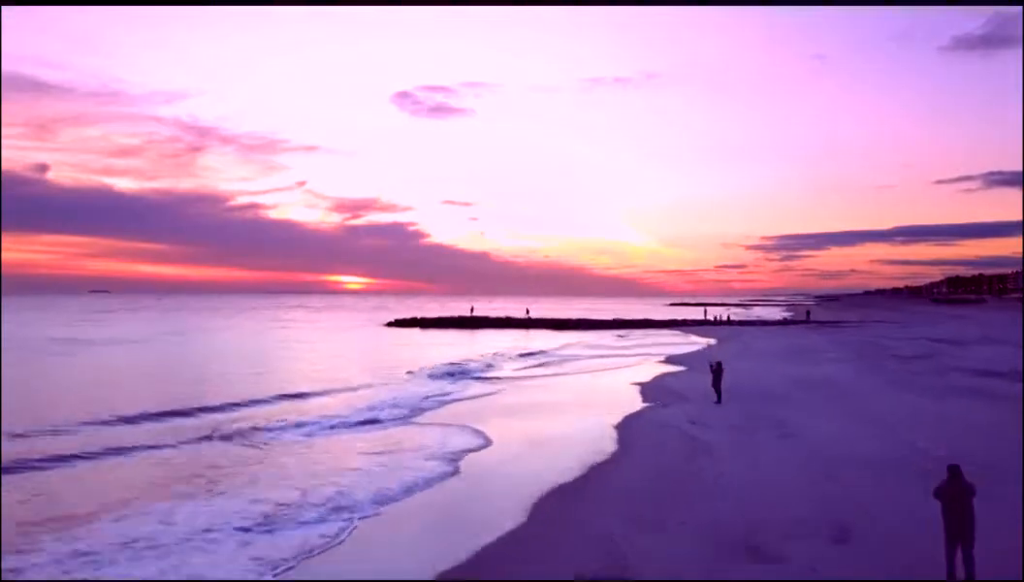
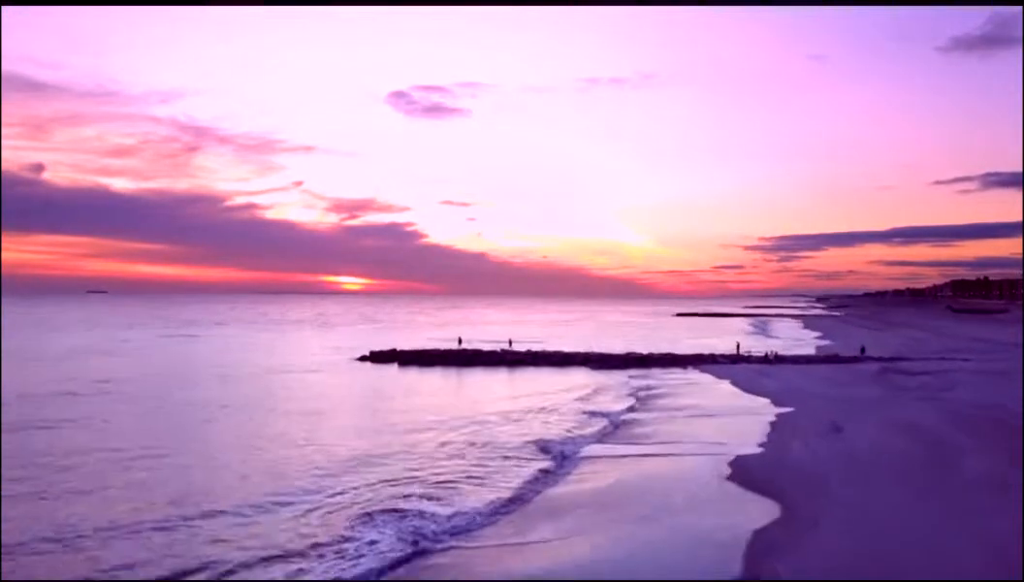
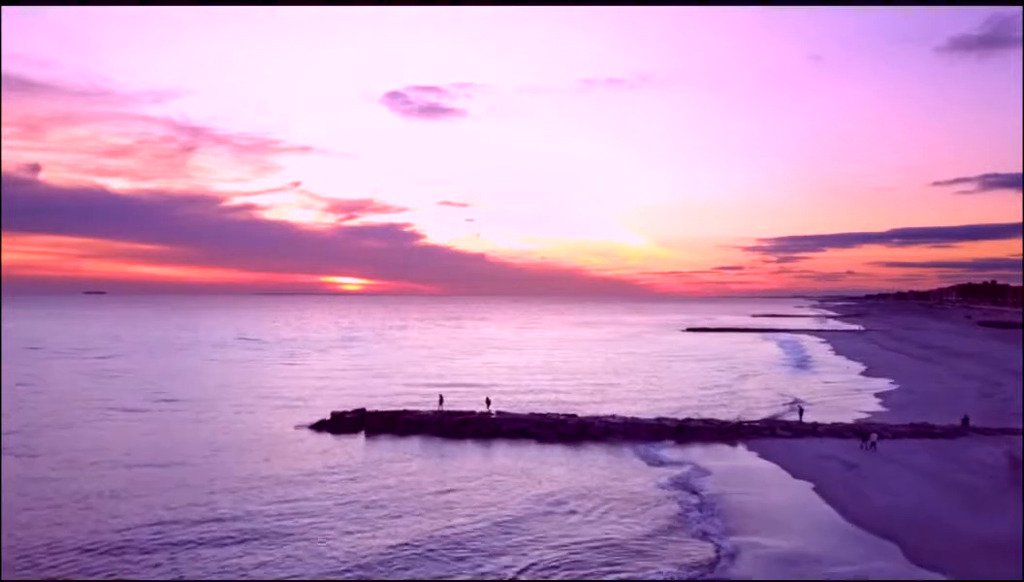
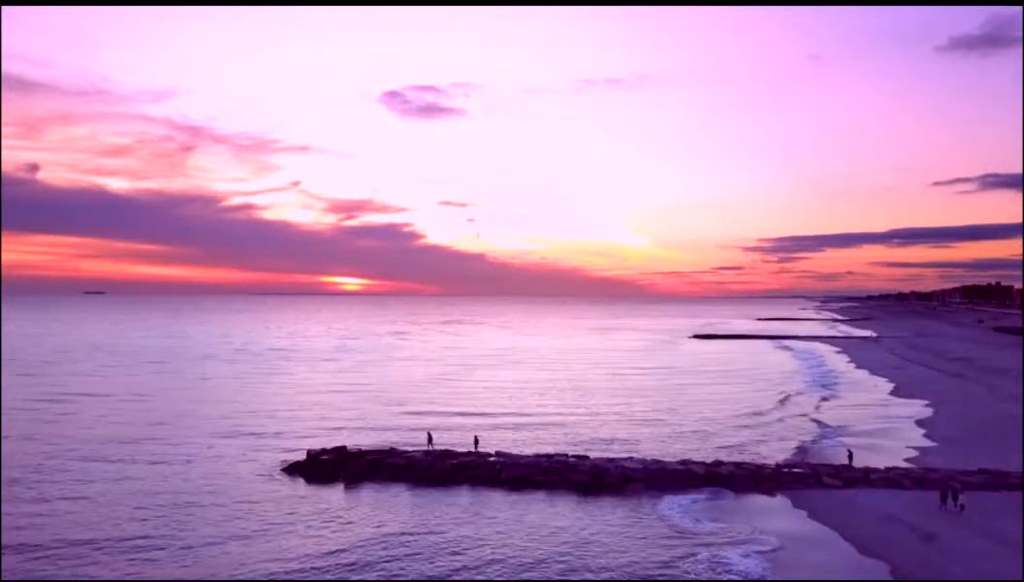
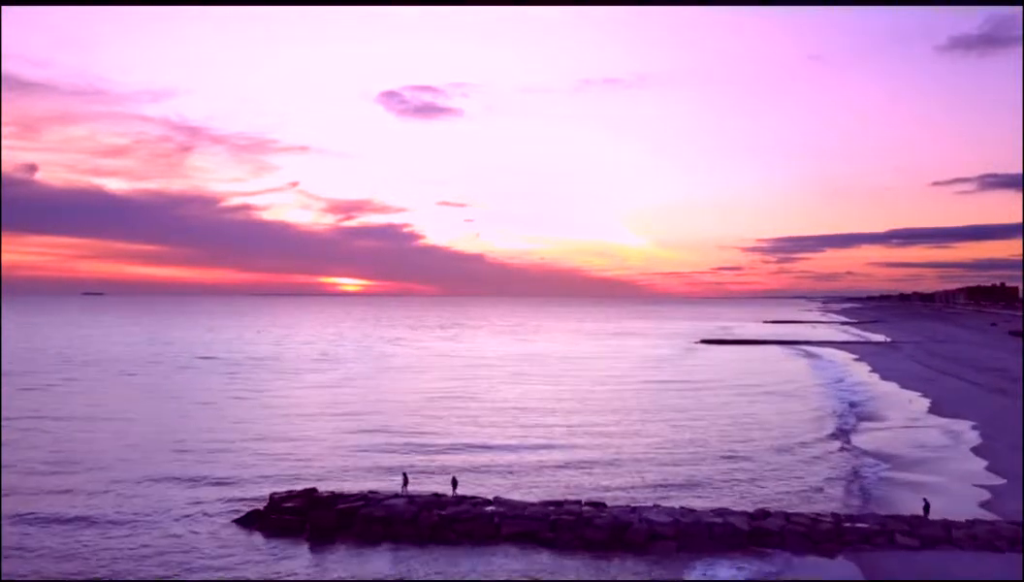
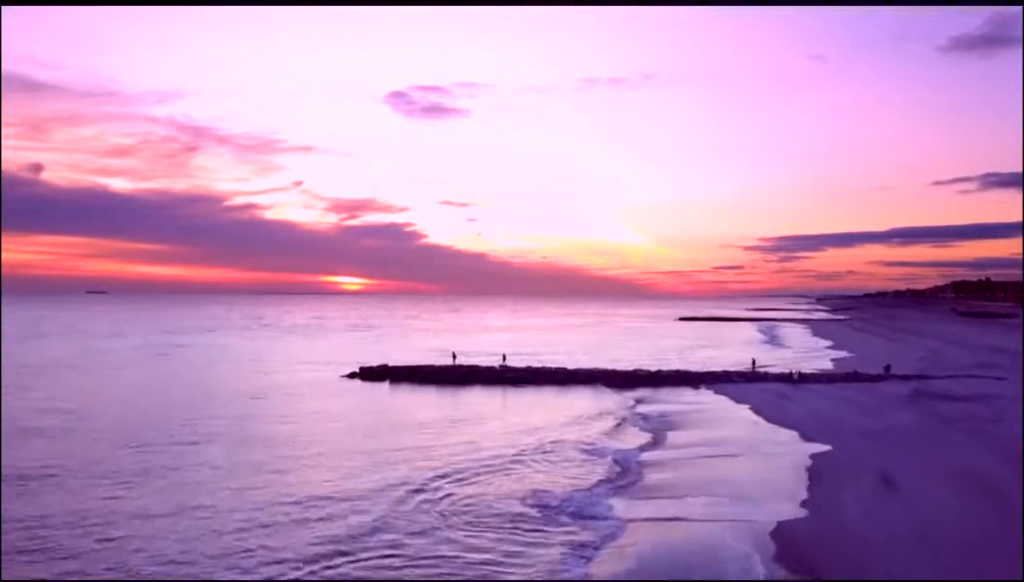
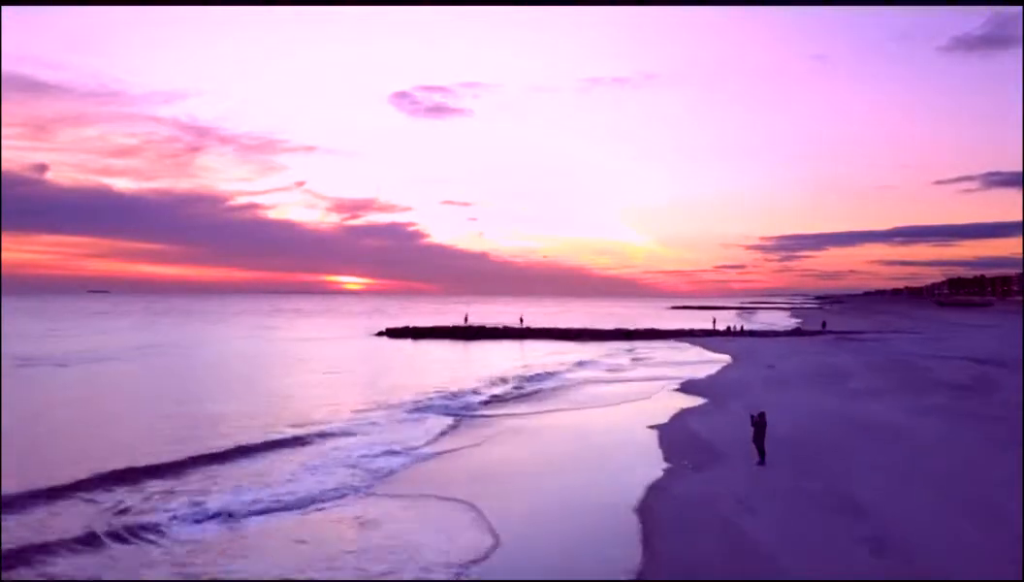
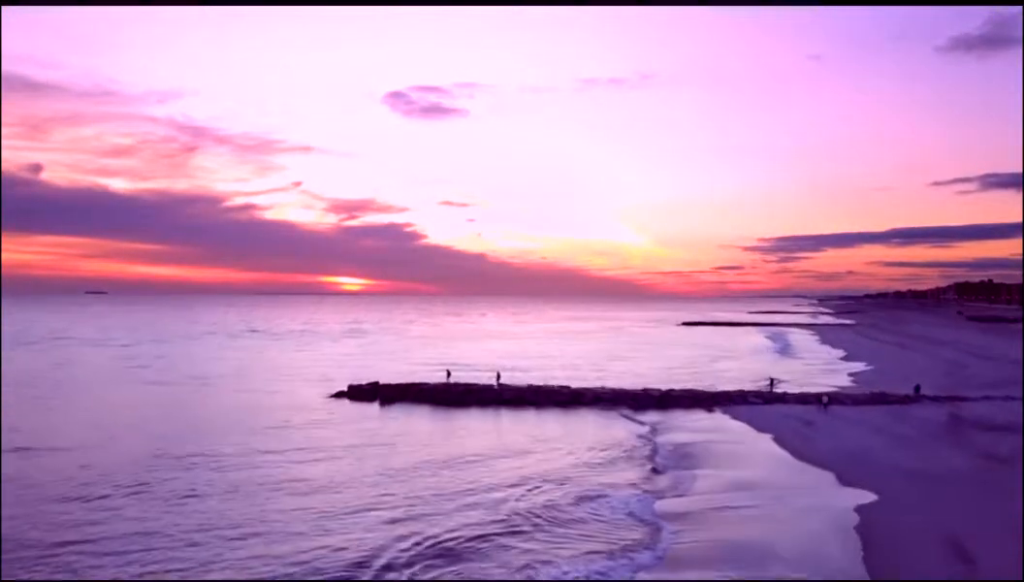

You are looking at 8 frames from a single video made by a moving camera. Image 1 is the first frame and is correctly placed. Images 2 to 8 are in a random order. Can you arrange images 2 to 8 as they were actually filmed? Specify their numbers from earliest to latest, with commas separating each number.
7, 2, 6, 8, 3, 4, 5
